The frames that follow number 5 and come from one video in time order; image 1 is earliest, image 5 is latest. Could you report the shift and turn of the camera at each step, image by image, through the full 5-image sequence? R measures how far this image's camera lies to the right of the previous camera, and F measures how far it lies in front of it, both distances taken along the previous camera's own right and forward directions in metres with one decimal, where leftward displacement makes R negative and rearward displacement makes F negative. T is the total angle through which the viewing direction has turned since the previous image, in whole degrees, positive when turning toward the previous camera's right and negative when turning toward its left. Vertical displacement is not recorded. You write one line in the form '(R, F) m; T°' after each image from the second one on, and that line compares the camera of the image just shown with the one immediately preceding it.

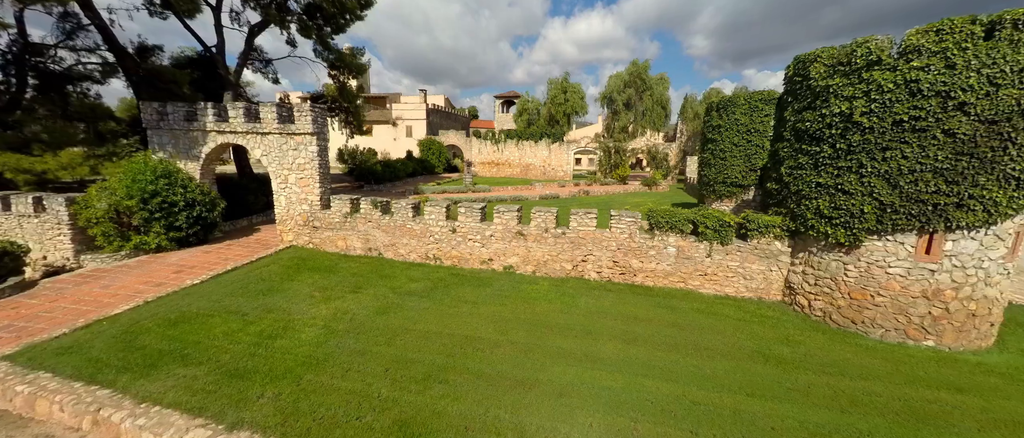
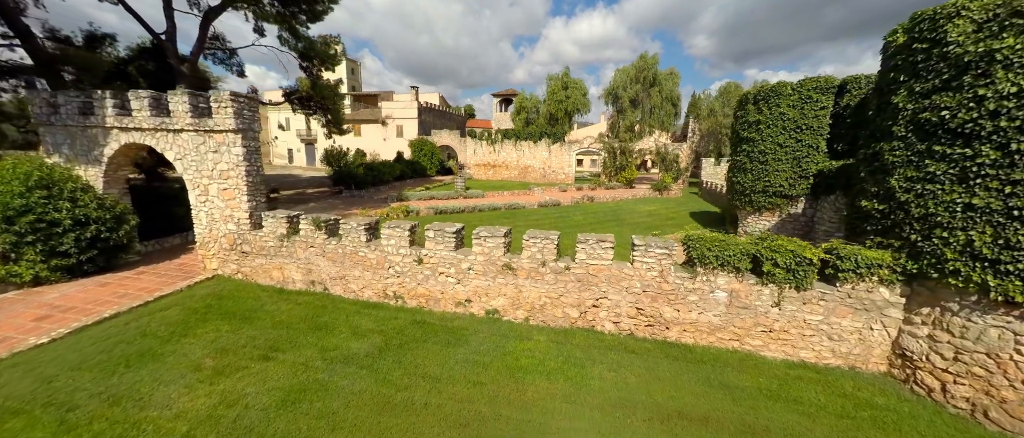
(+0.3, +2.2) m; 0°
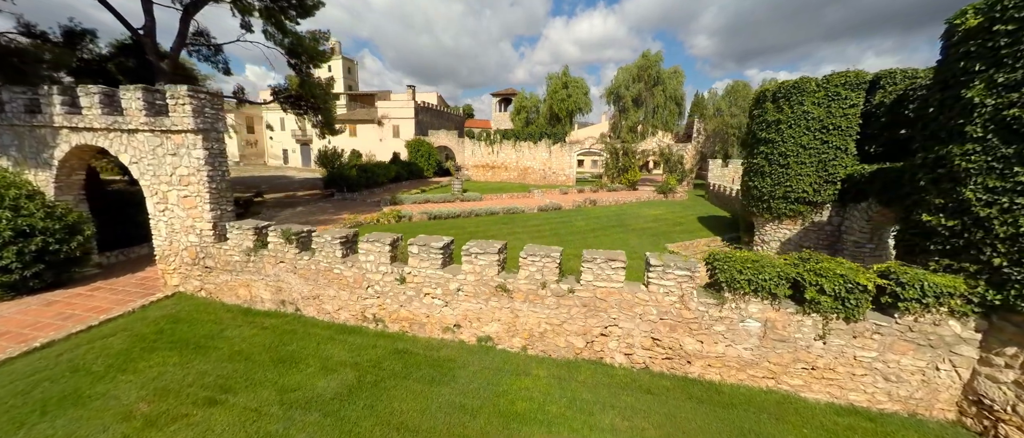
(+0.1, +0.8) m; 0°
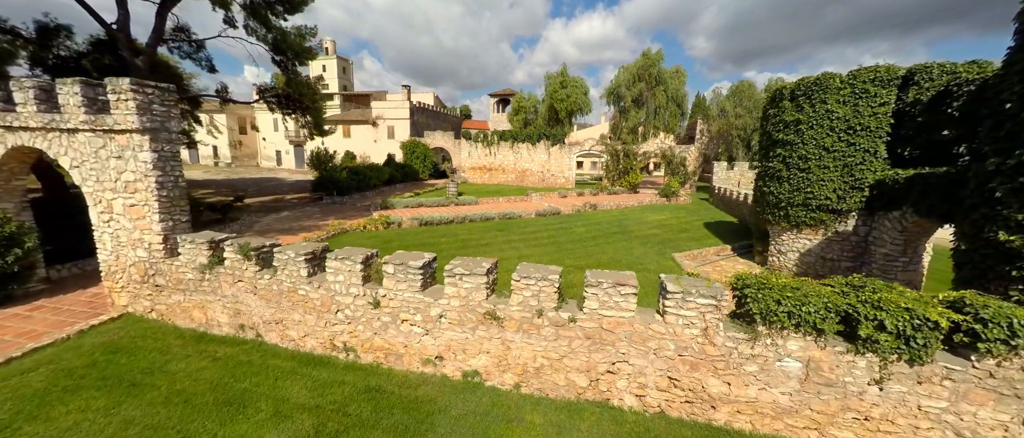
(+0.1, +0.8) m; 0°
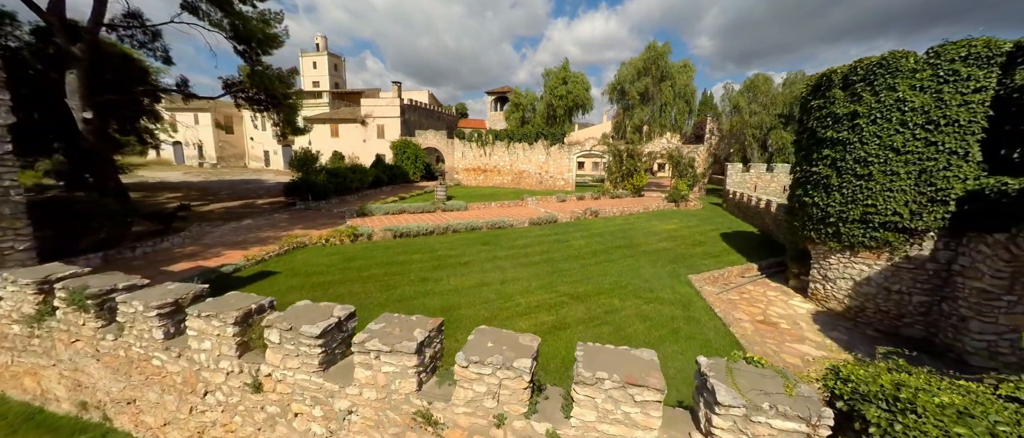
(+0.4, +1.7) m; 0°
